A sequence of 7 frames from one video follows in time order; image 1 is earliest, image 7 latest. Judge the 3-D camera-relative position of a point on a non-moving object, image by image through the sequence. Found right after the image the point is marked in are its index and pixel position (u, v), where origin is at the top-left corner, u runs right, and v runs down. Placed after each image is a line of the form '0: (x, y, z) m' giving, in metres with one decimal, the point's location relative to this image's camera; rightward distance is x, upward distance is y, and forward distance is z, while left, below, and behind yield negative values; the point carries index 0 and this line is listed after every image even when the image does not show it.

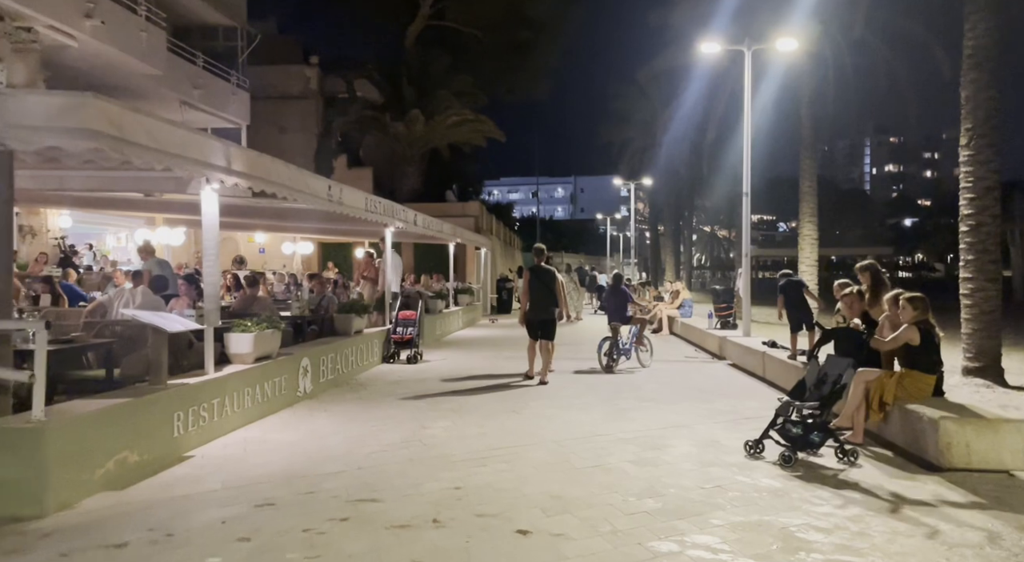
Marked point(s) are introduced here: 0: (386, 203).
0: (-2.2, +1.4, +12.9) m
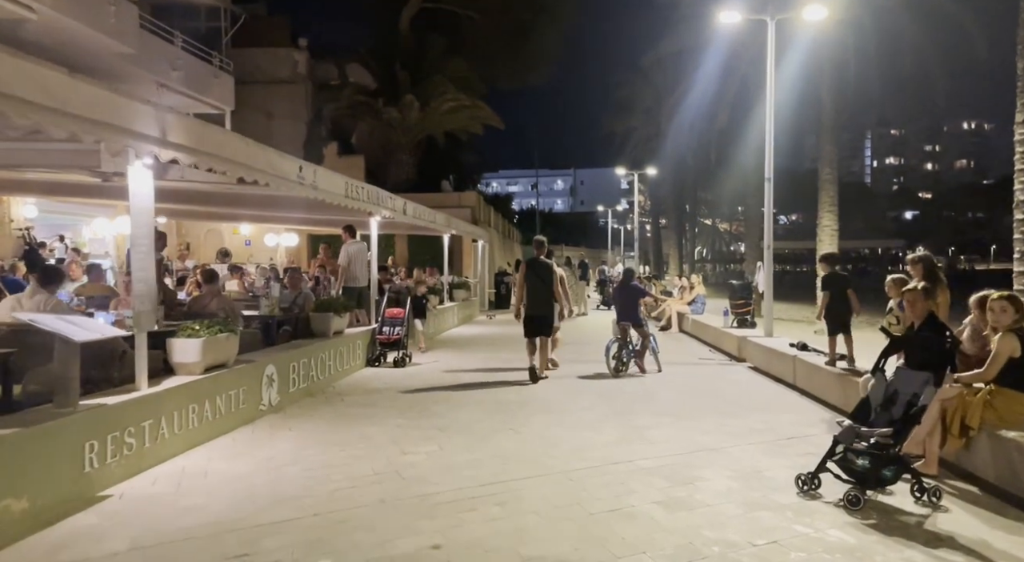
0: (-2.3, +1.5, +11.6) m
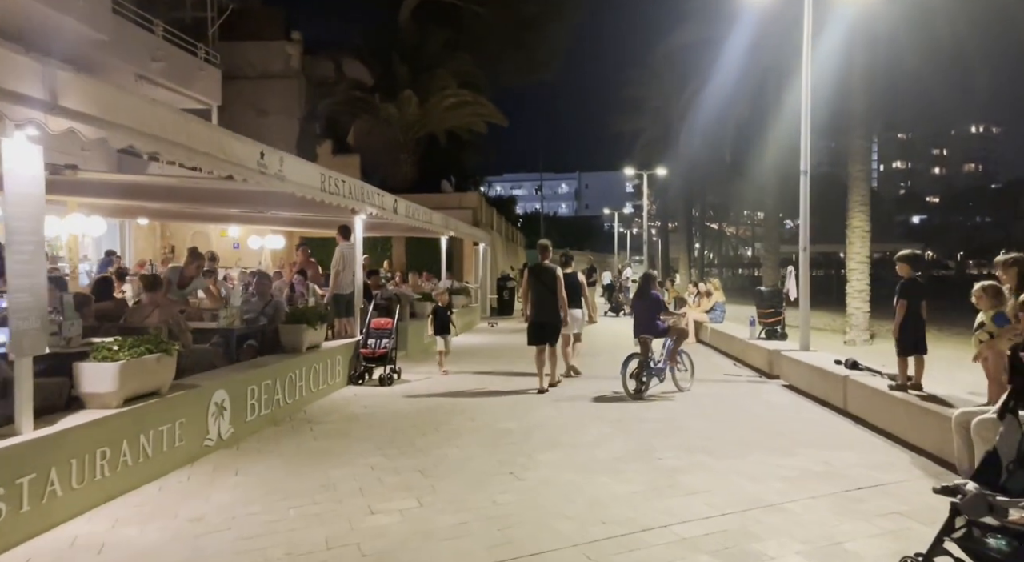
0: (-2.2, +1.4, +10.2) m
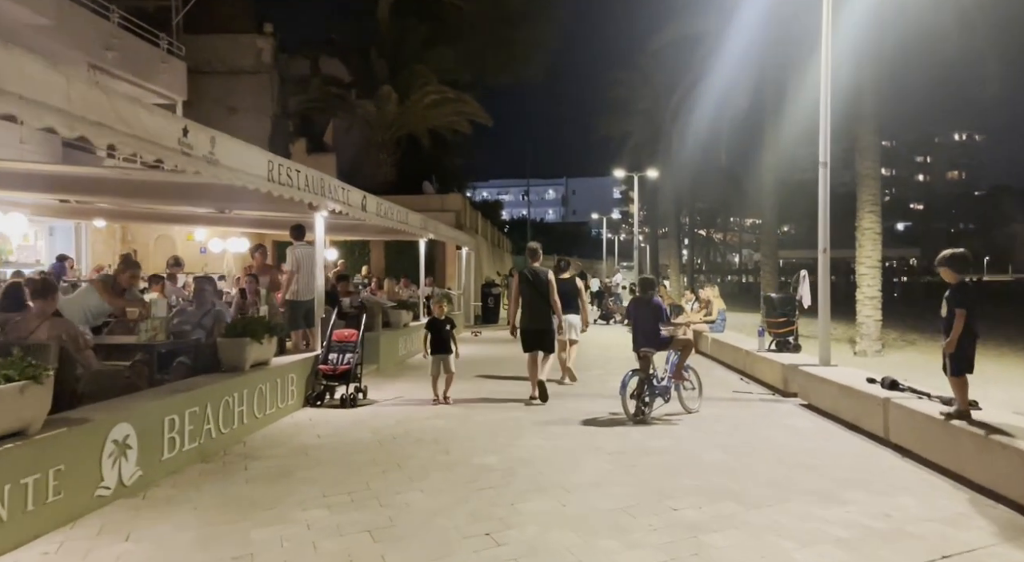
0: (-2.5, +1.3, +8.9) m
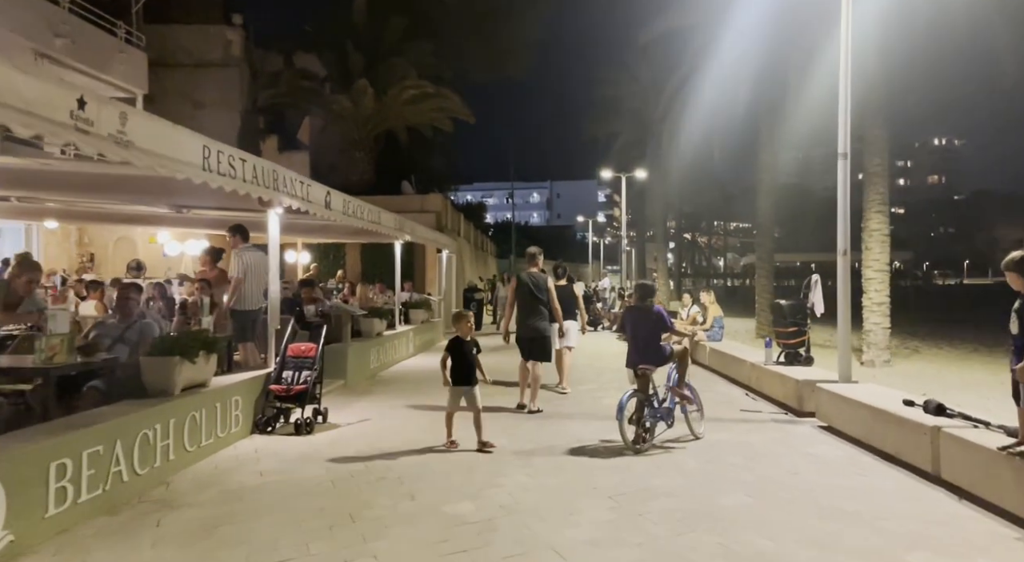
0: (-2.7, +1.3, +7.7) m
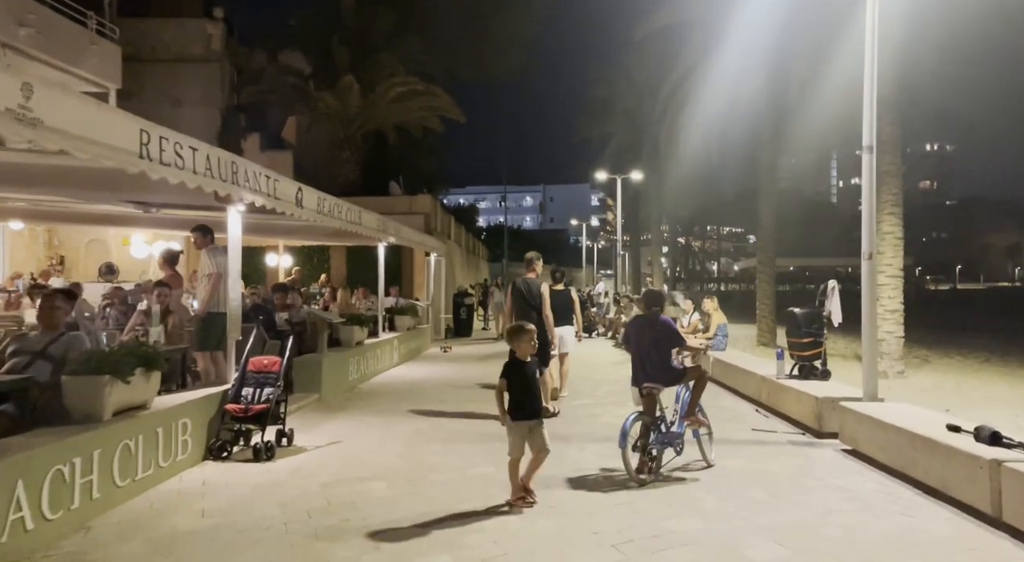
0: (-2.8, +1.2, +6.8) m
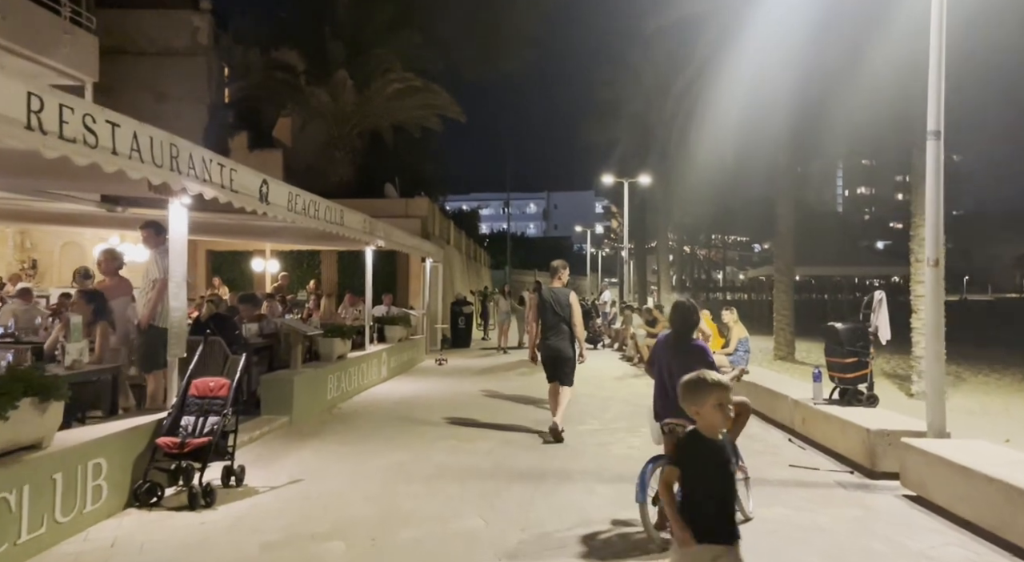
0: (-2.8, +1.2, +5.6) m
